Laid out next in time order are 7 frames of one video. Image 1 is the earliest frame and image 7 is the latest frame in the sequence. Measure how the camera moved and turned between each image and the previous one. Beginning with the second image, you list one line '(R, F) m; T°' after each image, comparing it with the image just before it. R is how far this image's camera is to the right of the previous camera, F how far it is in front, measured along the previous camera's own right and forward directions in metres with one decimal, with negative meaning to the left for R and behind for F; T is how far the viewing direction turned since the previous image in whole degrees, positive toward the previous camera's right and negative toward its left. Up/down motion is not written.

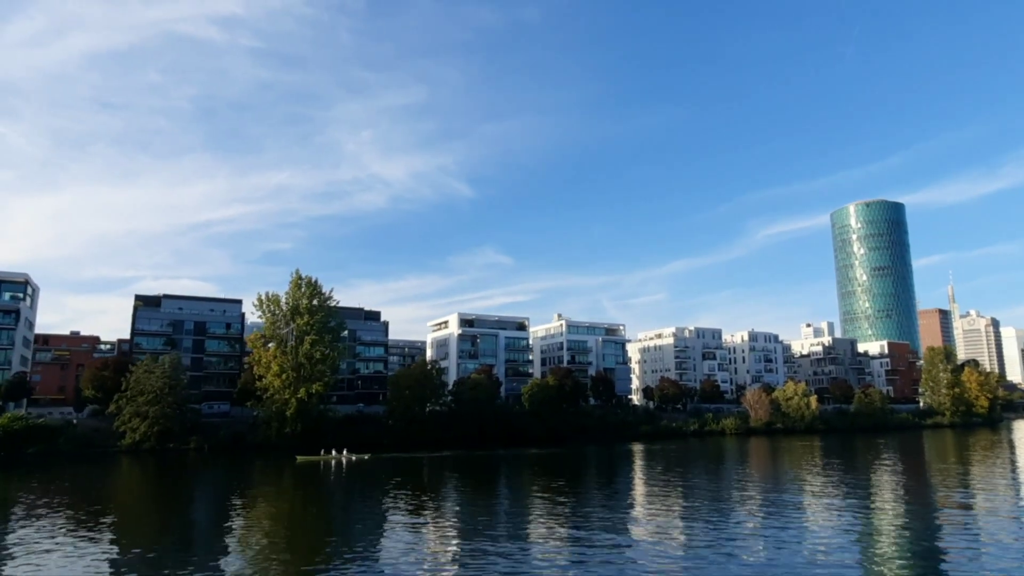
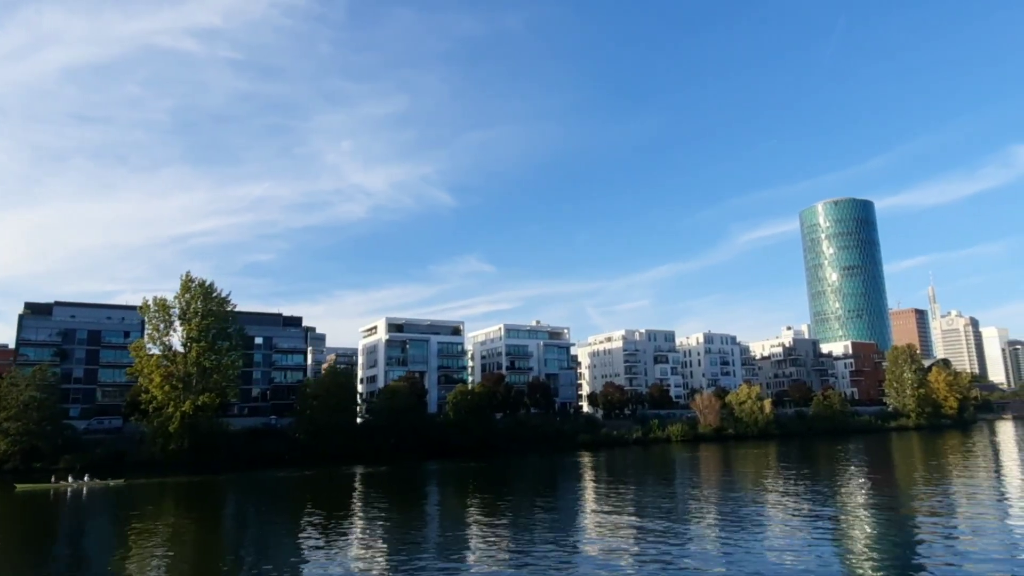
(+4.2, +3.2) m; +1°
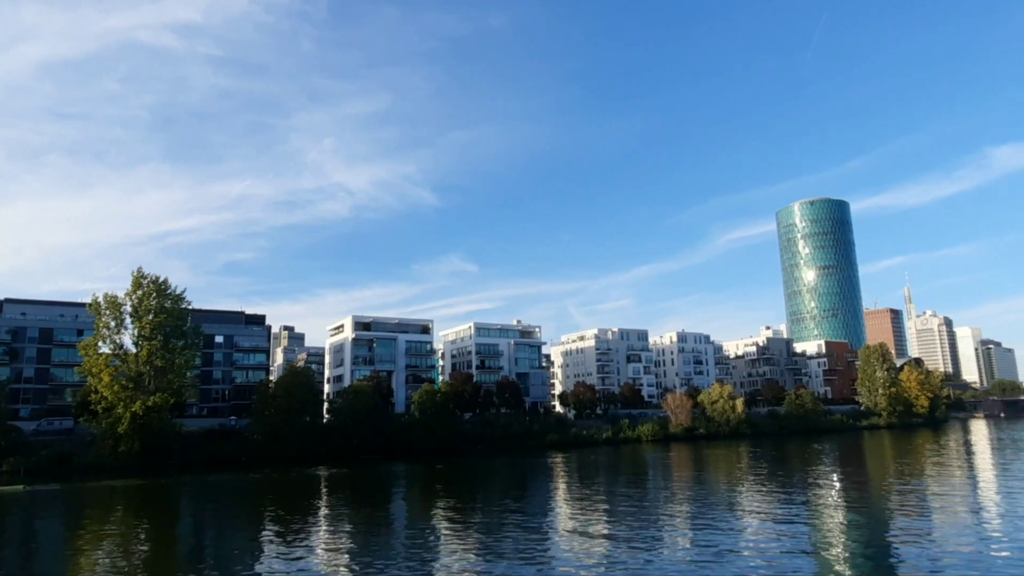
(+1.0, +0.8) m; +1°
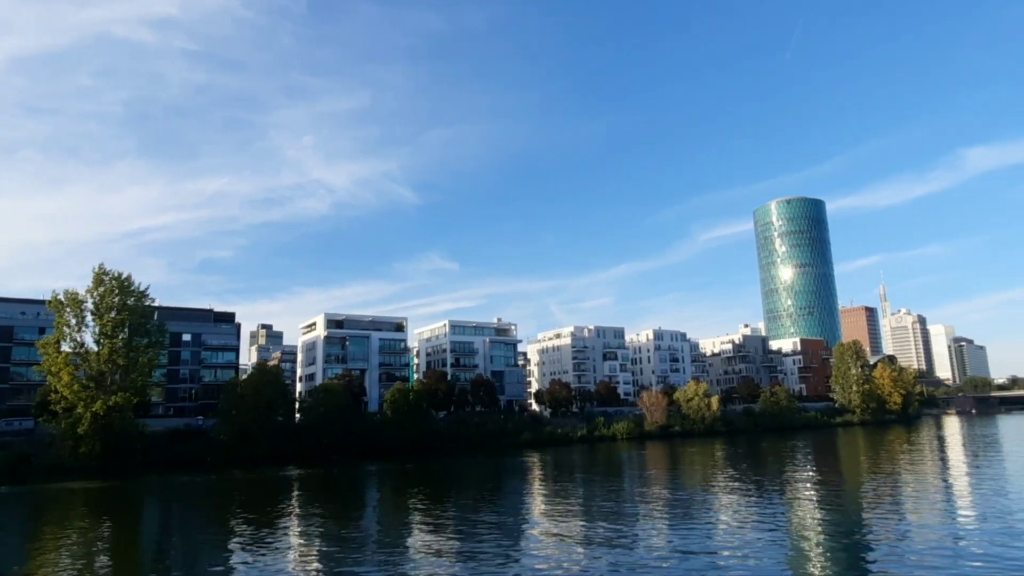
(+0.5, +0.4) m; +2°
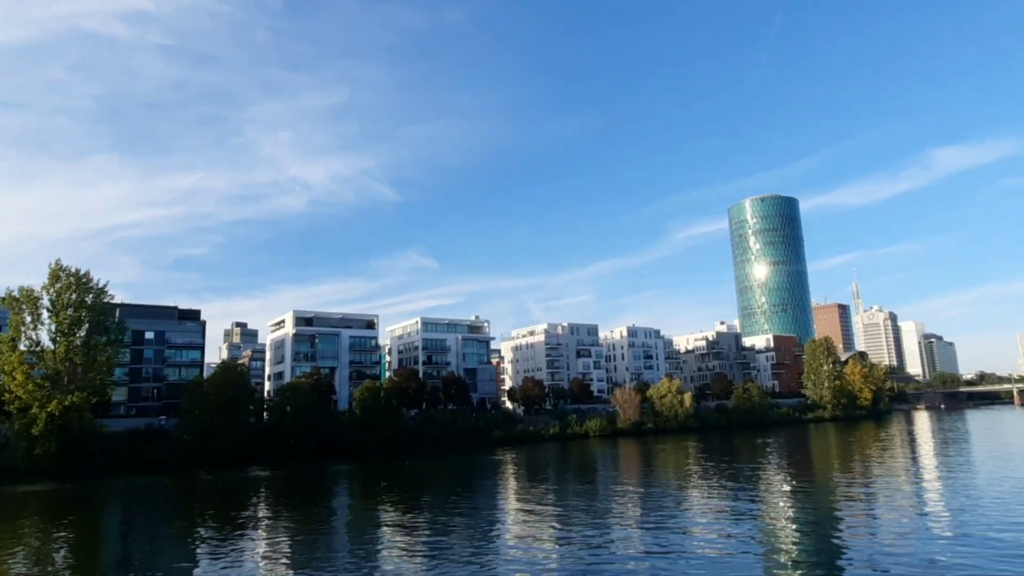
(+0.5, +0.4) m; +2°
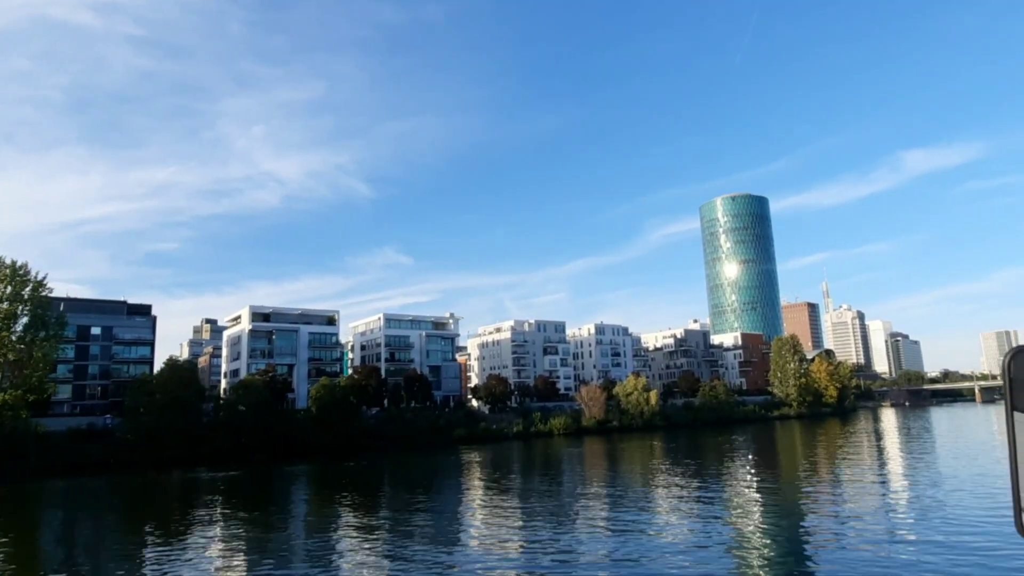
(+0.9, +0.8) m; +2°
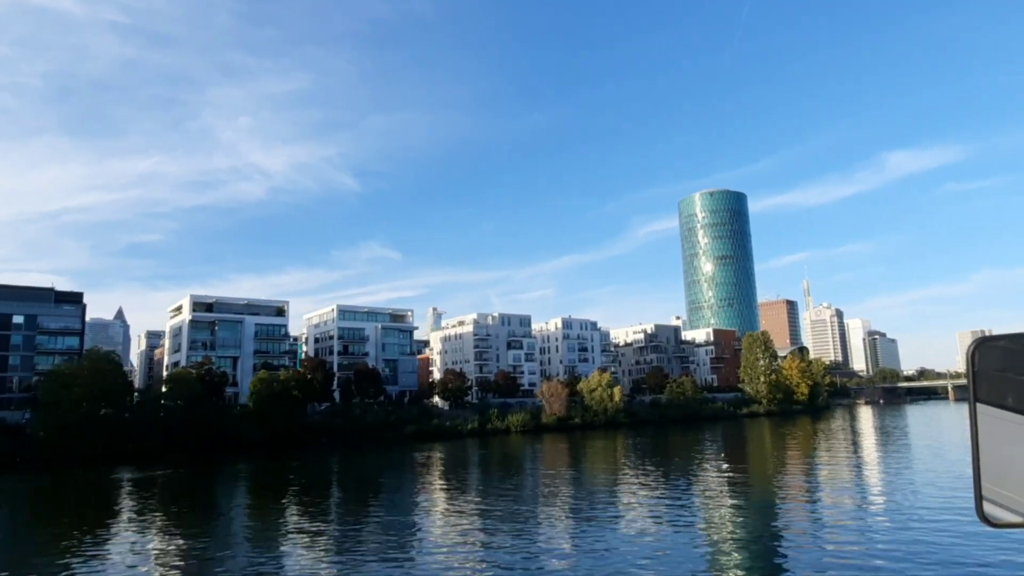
(+2.1, +2.0) m; +1°
